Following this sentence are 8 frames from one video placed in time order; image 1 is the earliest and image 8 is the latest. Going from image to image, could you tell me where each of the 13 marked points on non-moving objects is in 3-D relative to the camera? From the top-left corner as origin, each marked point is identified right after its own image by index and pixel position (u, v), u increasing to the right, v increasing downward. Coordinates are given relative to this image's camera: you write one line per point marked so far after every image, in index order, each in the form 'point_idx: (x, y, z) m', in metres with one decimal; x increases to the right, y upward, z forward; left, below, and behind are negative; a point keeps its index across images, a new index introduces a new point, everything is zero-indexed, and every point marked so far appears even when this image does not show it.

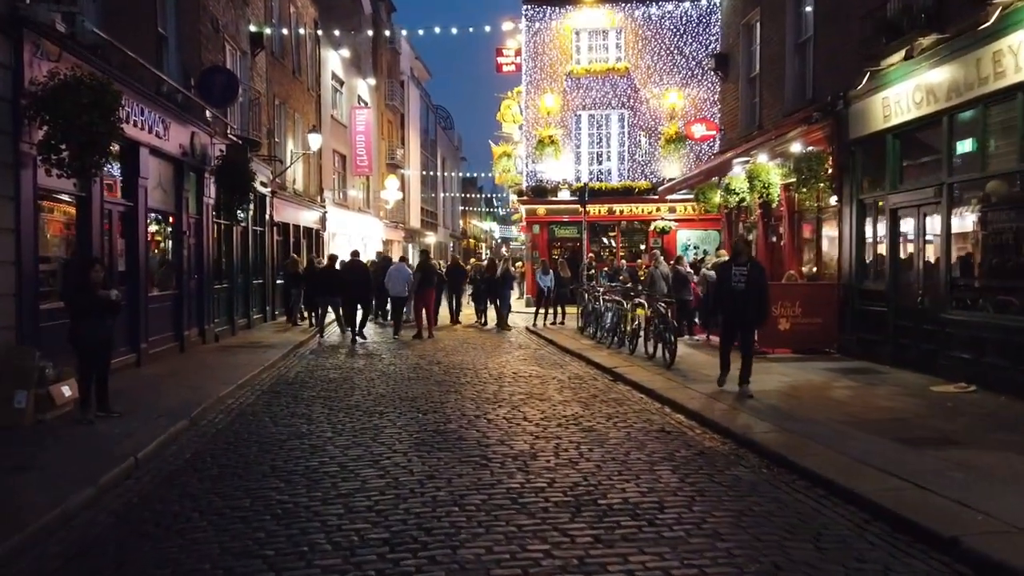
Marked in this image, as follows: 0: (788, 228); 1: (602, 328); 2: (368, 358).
0: (+6.3, +1.3, +17.1) m
1: (+2.1, -0.9, +17.4) m
2: (-2.8, -1.4, +14.7) m
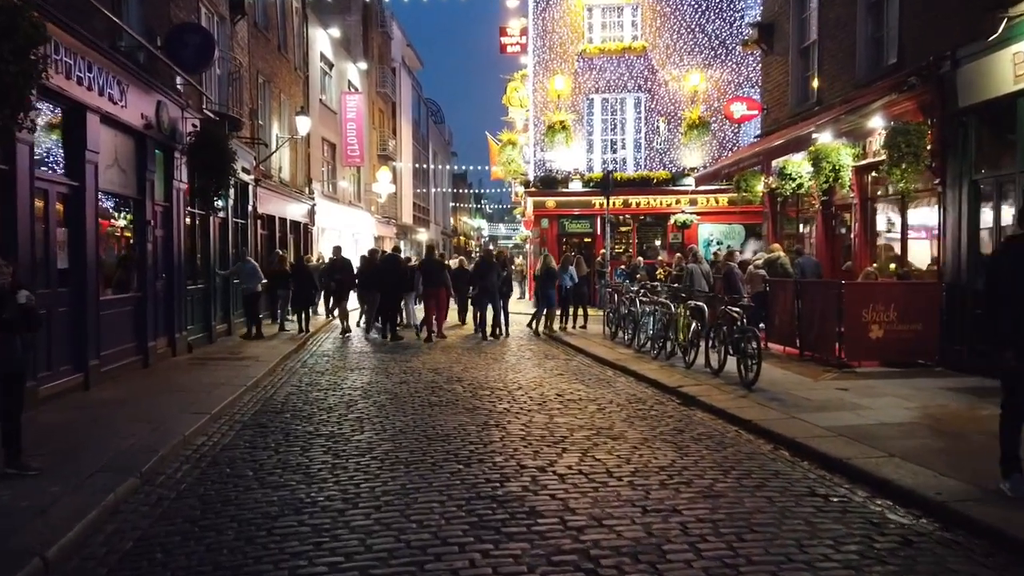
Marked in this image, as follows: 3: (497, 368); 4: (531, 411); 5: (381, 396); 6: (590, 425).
0: (+6.8, +1.3, +14.7) m
1: (+2.6, -0.9, +15.0) m
2: (-2.3, -1.4, +12.2) m
3: (-0.3, -1.4, +12.8) m
4: (+0.2, -1.5, +9.0) m
5: (-1.7, -1.5, +10.1) m
6: (+0.8, -1.5, +8.2) m
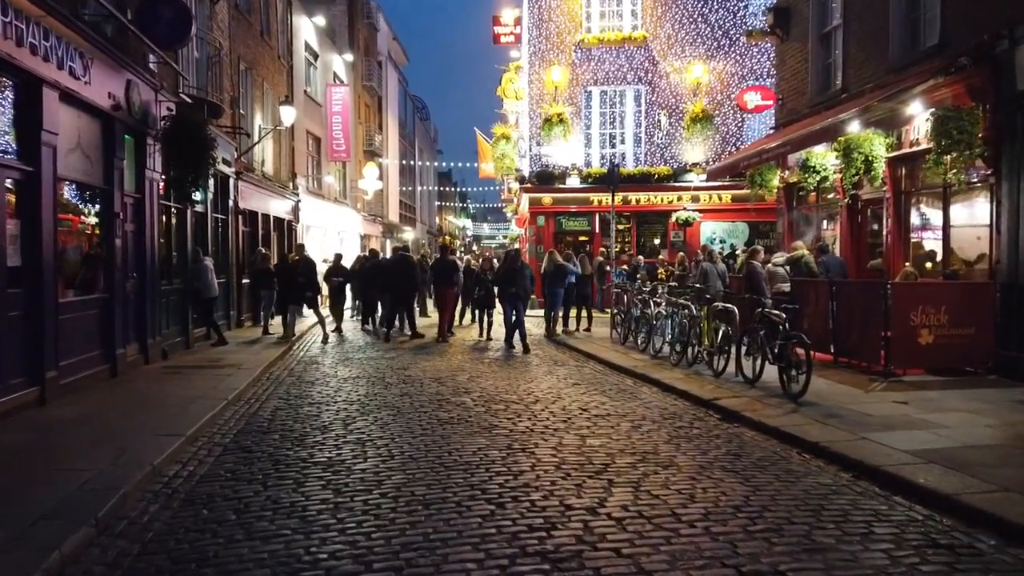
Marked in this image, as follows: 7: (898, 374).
0: (+6.9, +1.2, +13.7) m
1: (+2.7, -0.9, +13.9) m
2: (-2.1, -1.4, +10.9) m
3: (-0.1, -1.4, +11.6) m
4: (+0.5, -1.5, +7.8) m
5: (-1.5, -1.5, +8.9) m
6: (+1.1, -1.5, +7.1) m
7: (+5.6, -1.2, +10.9) m
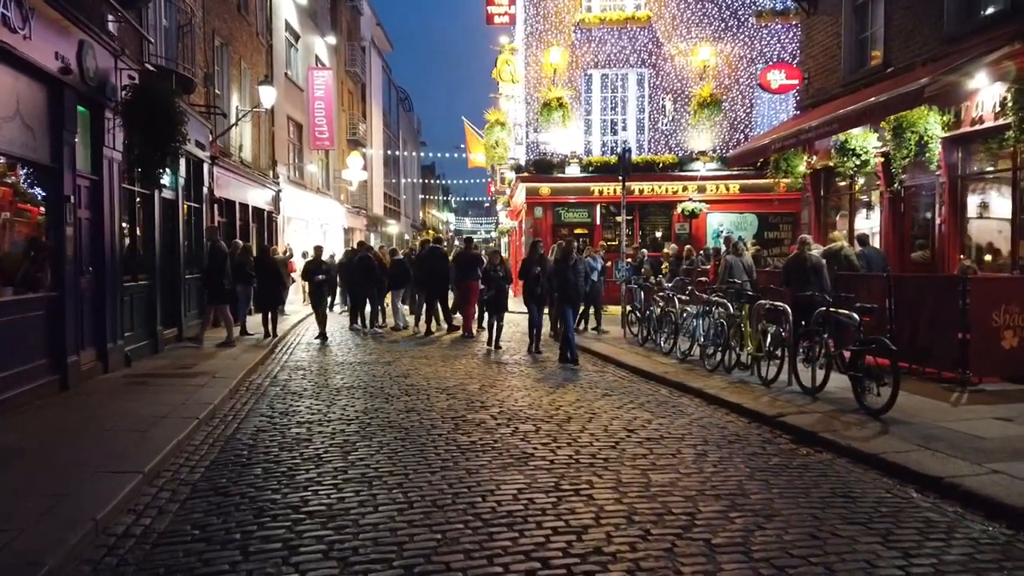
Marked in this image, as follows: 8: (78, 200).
0: (+7.1, +1.3, +12.3) m
1: (+2.9, -0.9, +12.4) m
2: (-1.8, -1.4, +9.4) m
3: (+0.1, -1.3, +10.1) m
4: (+0.8, -1.5, +6.3) m
5: (-1.2, -1.4, +7.3) m
6: (+1.5, -1.5, +5.6) m
7: (+5.9, -1.2, +9.6) m
8: (-5.9, +1.2, +10.2) m
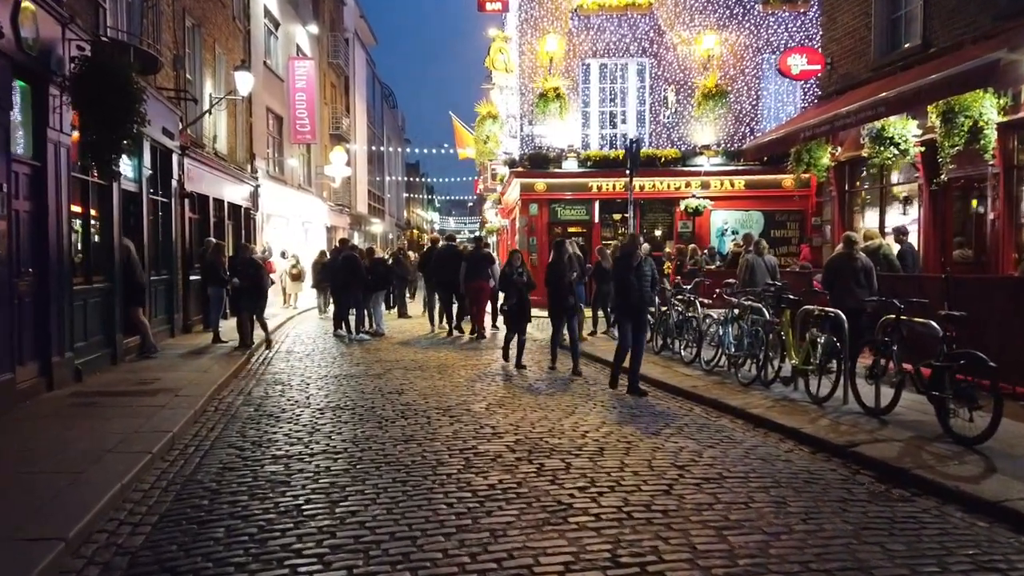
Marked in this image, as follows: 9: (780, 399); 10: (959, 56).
0: (+7.2, +1.3, +11.1) m
1: (+3.0, -0.9, +11.1) m
2: (-1.7, -1.4, +7.9) m
3: (+0.3, -1.4, +8.7) m
4: (+1.0, -1.5, +5.0) m
5: (-1.0, -1.5, +5.9) m
6: (+1.7, -1.5, +4.3) m
7: (+6.0, -1.2, +8.3) m
8: (-5.7, +1.1, +8.7) m
9: (+3.2, -1.3, +8.9) m
10: (+6.7, +3.5, +11.2) m
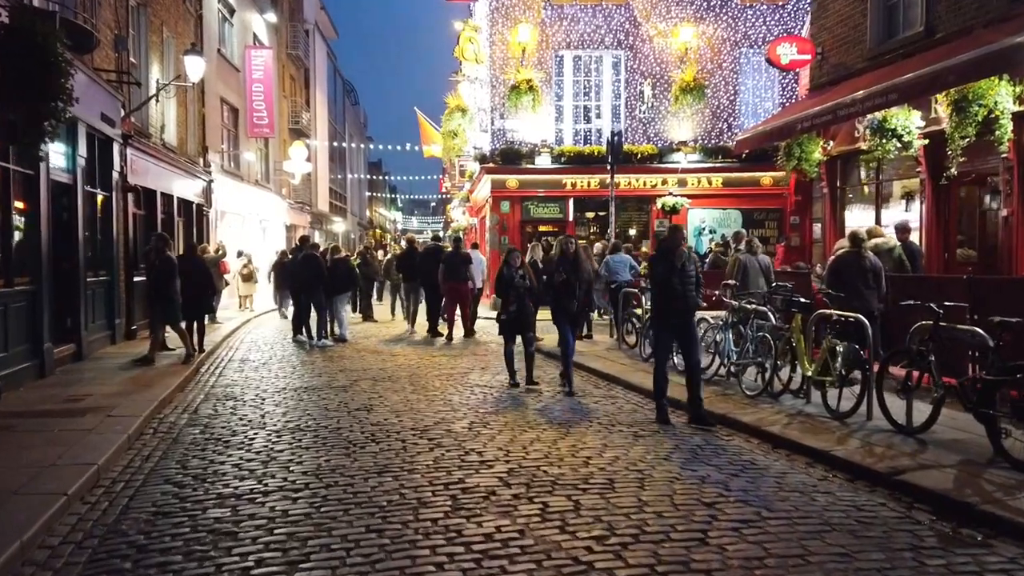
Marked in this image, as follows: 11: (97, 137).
0: (+6.9, +1.3, +10.4) m
1: (+2.8, -0.9, +10.2) m
2: (-1.8, -1.4, +6.8) m
3: (+0.1, -1.4, +7.7) m
4: (+1.1, -1.5, +4.0) m
5: (-1.0, -1.5, +4.8) m
6: (+1.8, -1.6, +3.3) m
7: (+5.9, -1.2, +7.6) m
8: (-5.9, +1.1, +7.4) m
9: (+3.0, -1.3, +8.0) m
10: (+6.4, +3.4, +10.5) m
11: (-7.3, +2.7, +13.4) m
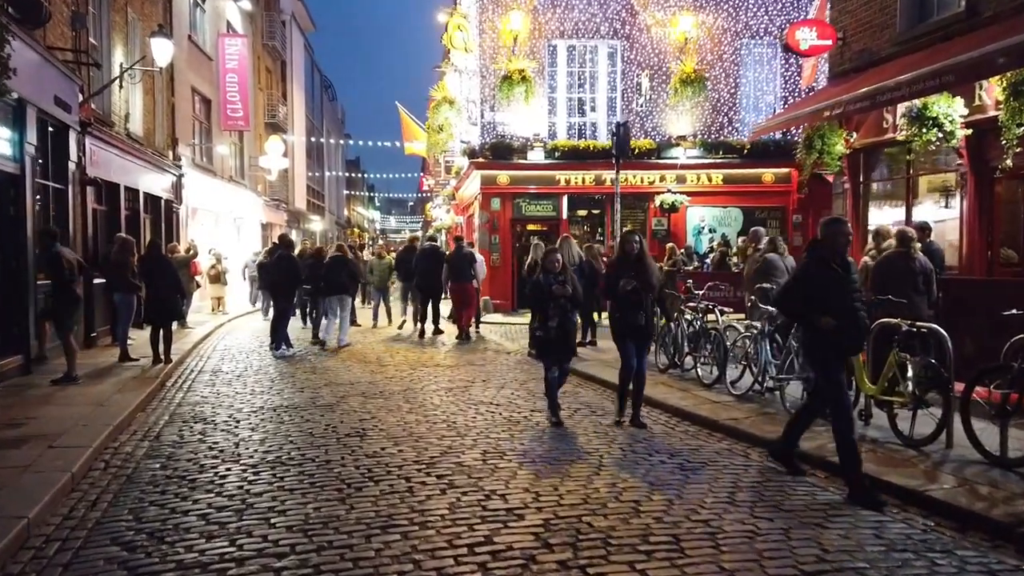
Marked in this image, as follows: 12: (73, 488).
0: (+7.0, +1.2, +9.4) m
1: (+2.9, -1.0, +9.1) m
2: (-1.5, -1.5, +5.6) m
3: (+0.3, -1.5, +6.5) m
4: (+1.4, -1.6, +2.8) m
5: (-0.7, -1.6, +3.6) m
6: (+2.1, -1.6, +2.2) m
7: (+6.1, -1.3, +6.6) m
8: (-5.7, +1.0, +6.1) m
9: (+3.2, -1.4, +7.0) m
10: (+6.5, +3.4, +9.5) m
11: (-7.3, +2.6, +12.0) m
12: (-3.5, -1.6, +6.0) m
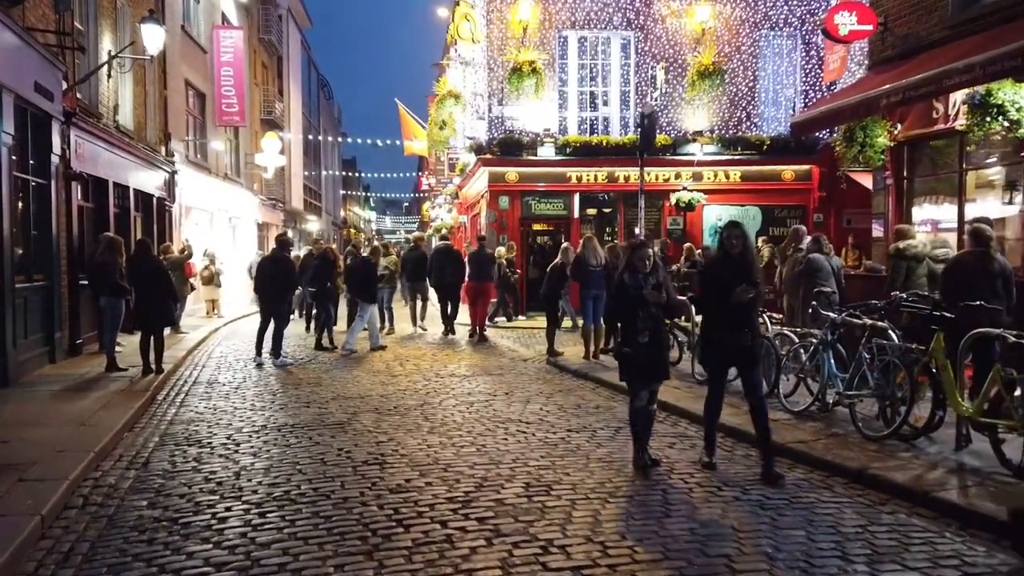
0: (+7.3, +1.2, +8.5) m
1: (+3.2, -1.0, +8.2) m
2: (-1.2, -1.6, +4.6) m
3: (+0.7, -1.5, +5.6) m
4: (+1.8, -1.6, +1.9) m
5: (-0.3, -1.6, +2.7) m
6: (+2.5, -1.7, +1.2) m
7: (+6.4, -1.3, +5.7) m
8: (-5.3, +1.0, +5.1) m
9: (+3.5, -1.4, +6.0) m
10: (+6.8, +3.3, +8.6) m
11: (-7.0, +2.5, +11.0) m
12: (-3.1, -1.6, +5.0) m
